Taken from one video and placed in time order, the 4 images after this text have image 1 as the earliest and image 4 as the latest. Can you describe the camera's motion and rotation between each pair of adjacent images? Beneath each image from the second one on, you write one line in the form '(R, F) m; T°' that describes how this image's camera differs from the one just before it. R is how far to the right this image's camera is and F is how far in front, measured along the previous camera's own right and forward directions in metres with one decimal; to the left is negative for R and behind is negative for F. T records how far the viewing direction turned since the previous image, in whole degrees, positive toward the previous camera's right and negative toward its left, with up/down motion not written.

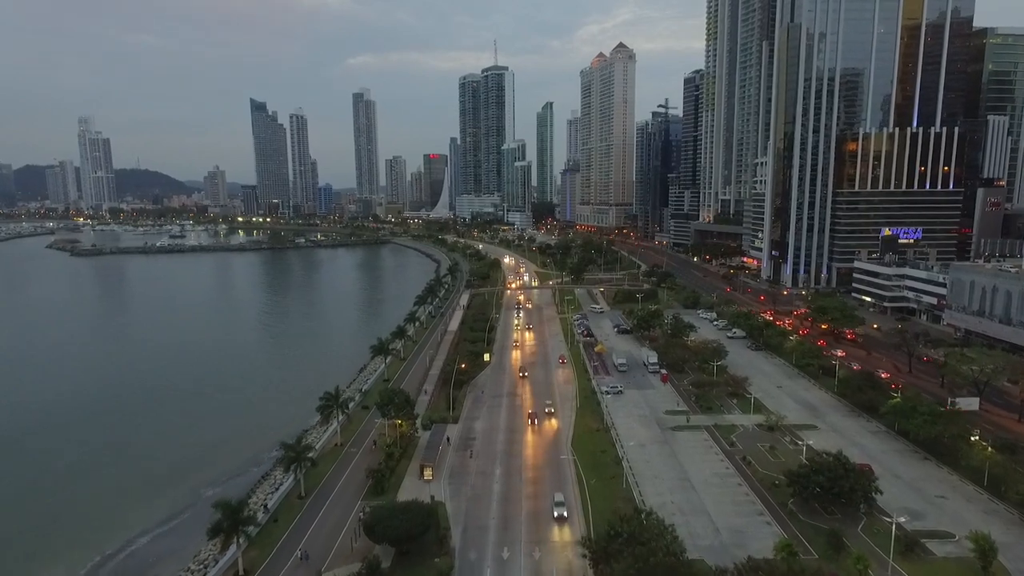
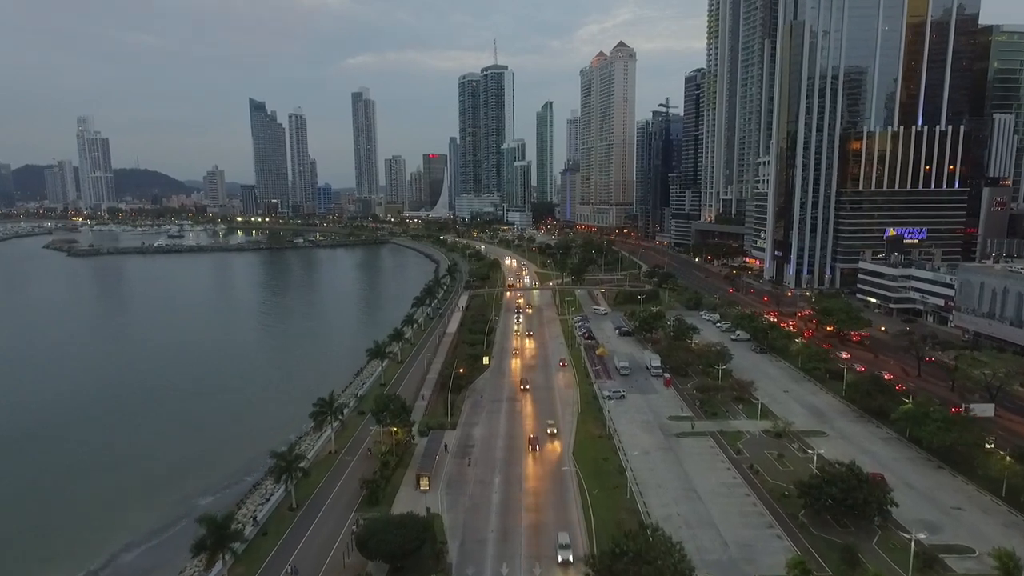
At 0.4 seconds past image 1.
(0.0, +0.9) m; 0°
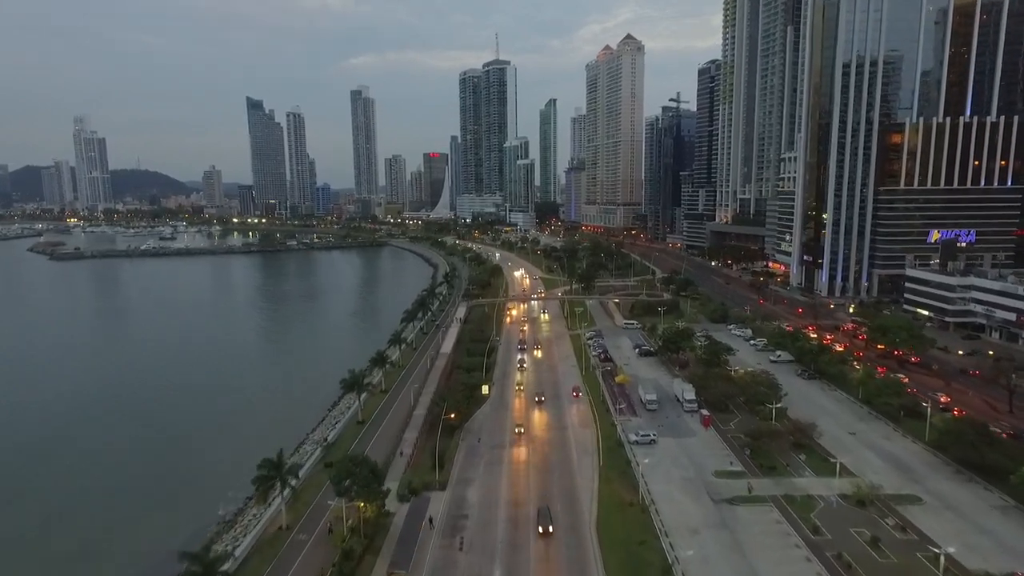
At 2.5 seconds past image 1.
(-0.1, +6.8) m; 0°
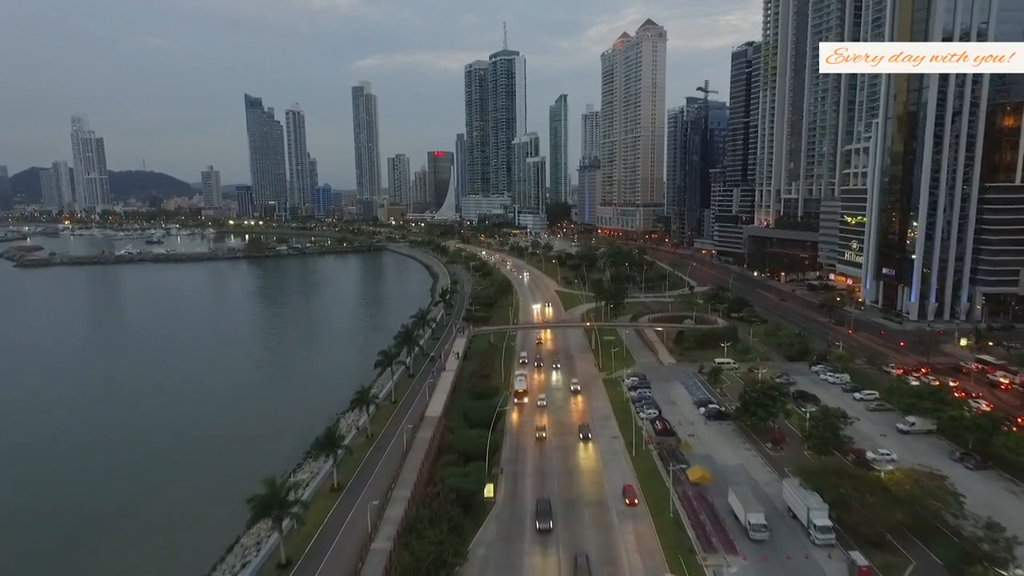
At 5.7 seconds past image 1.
(-0.4, +12.8) m; -1°
